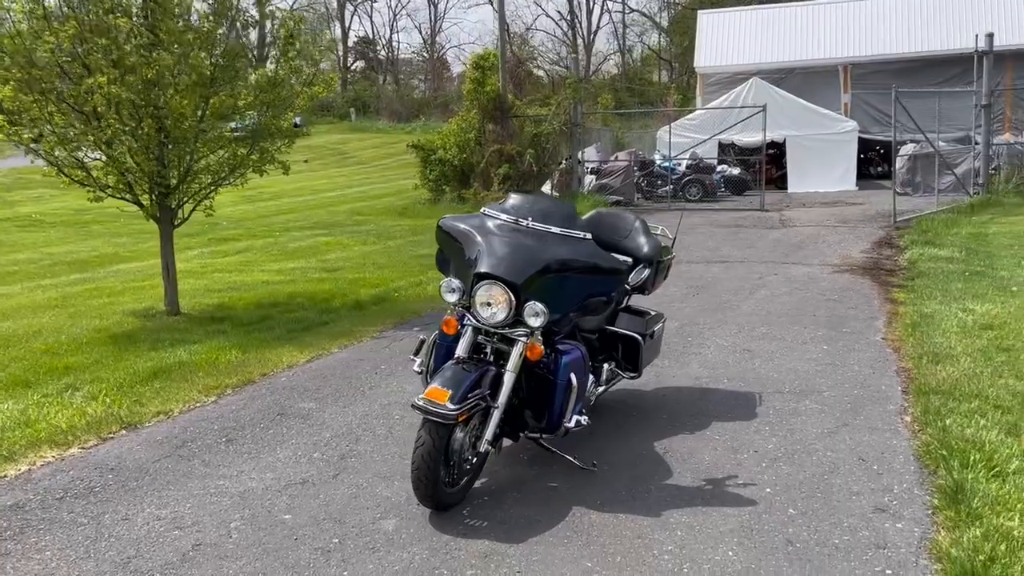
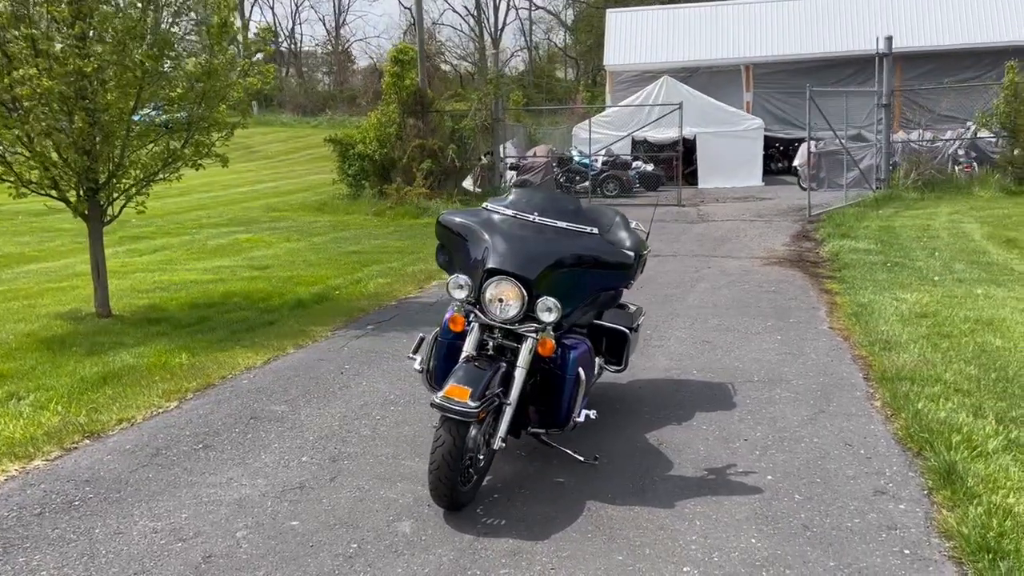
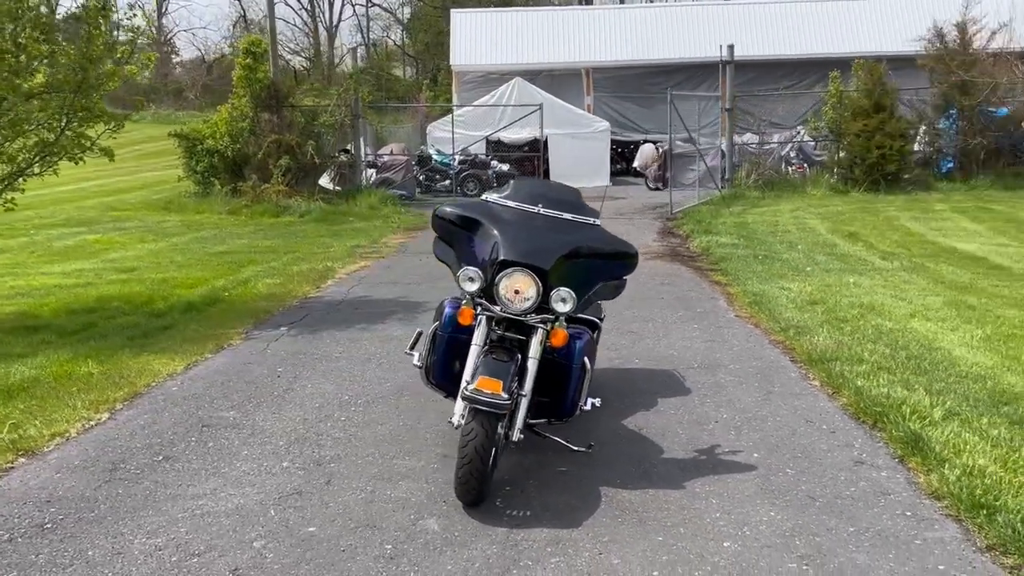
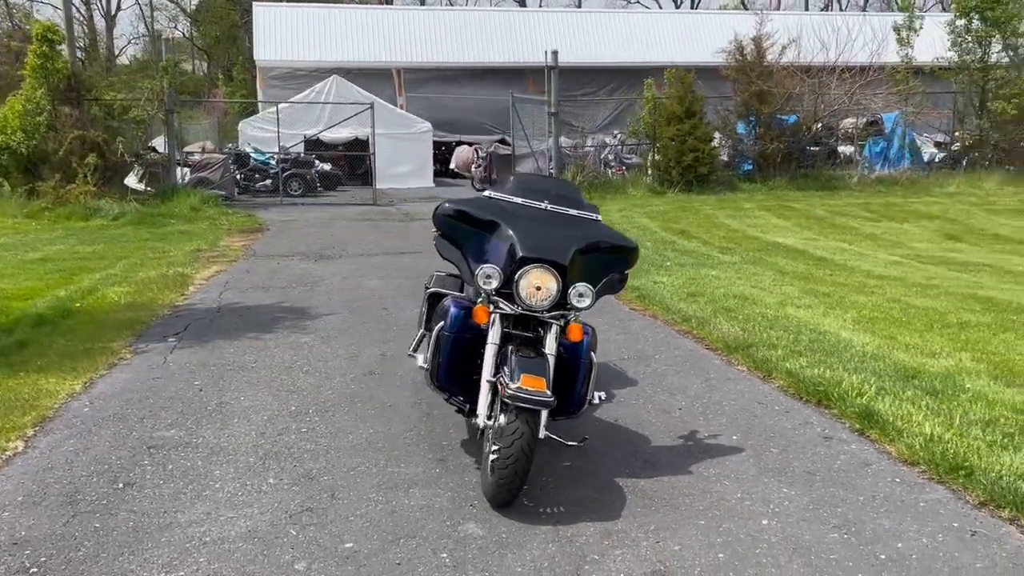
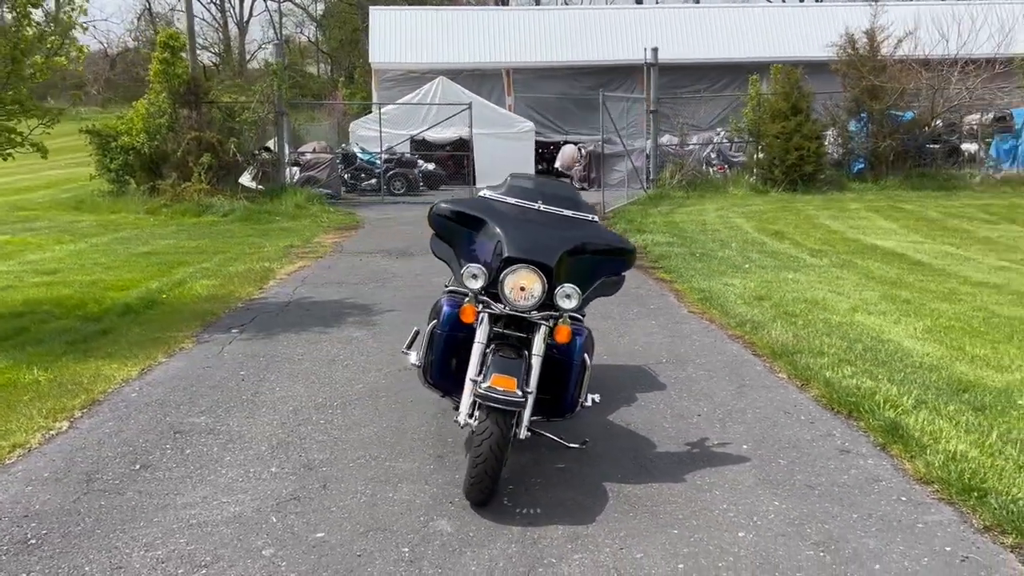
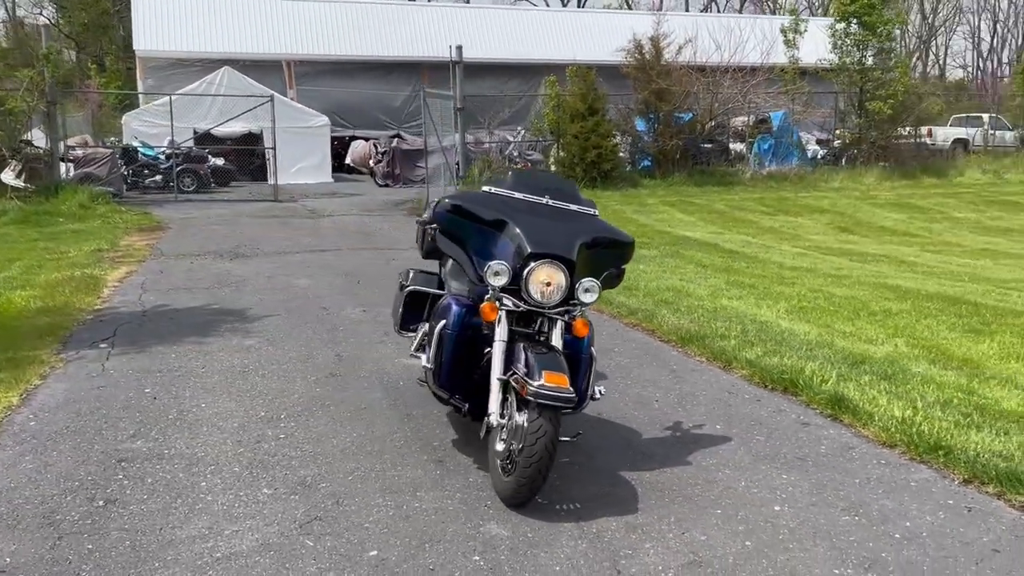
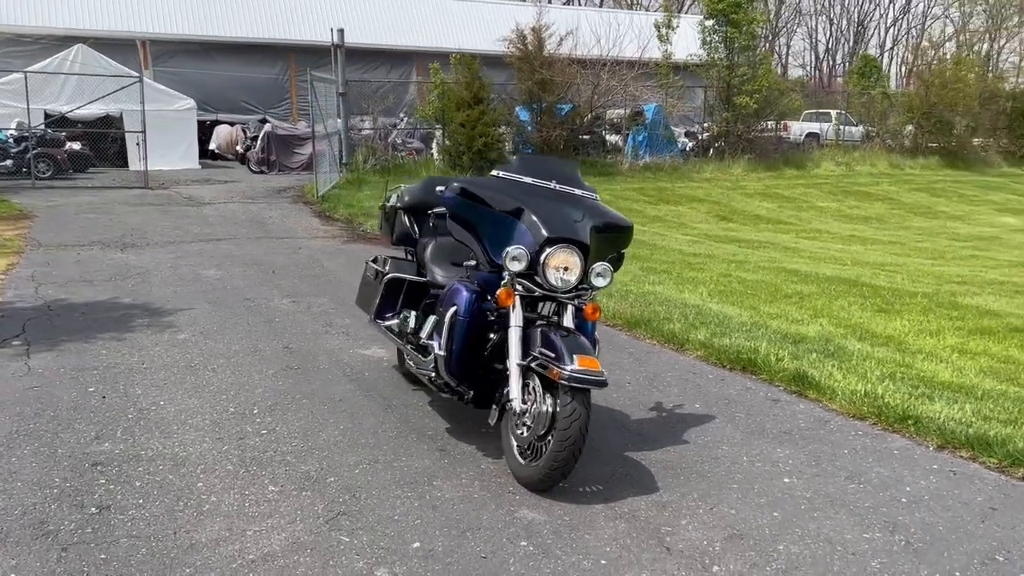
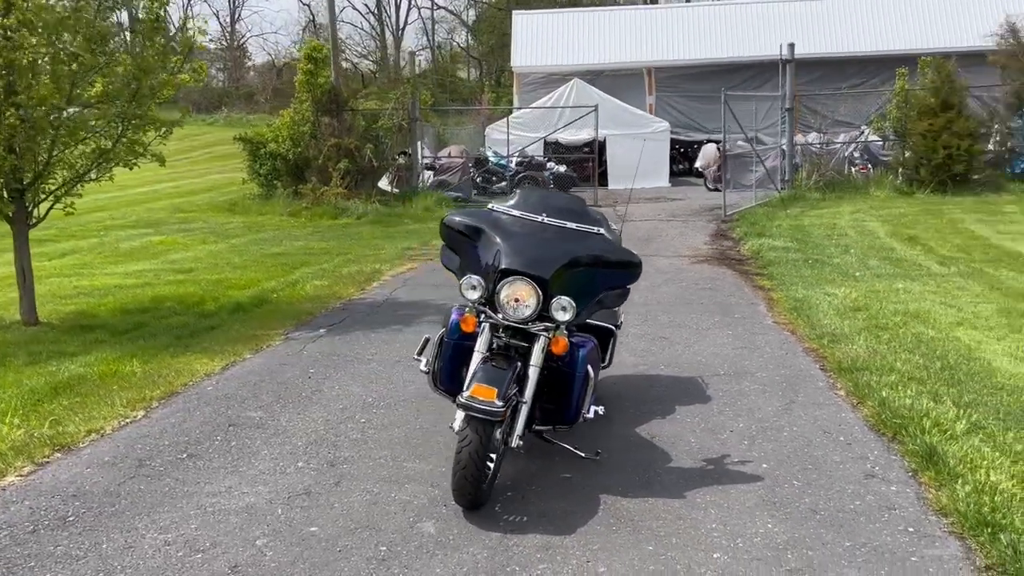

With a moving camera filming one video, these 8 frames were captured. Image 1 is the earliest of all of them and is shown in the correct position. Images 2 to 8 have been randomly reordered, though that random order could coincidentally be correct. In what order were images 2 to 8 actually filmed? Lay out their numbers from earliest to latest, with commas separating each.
2, 8, 3, 5, 4, 6, 7
